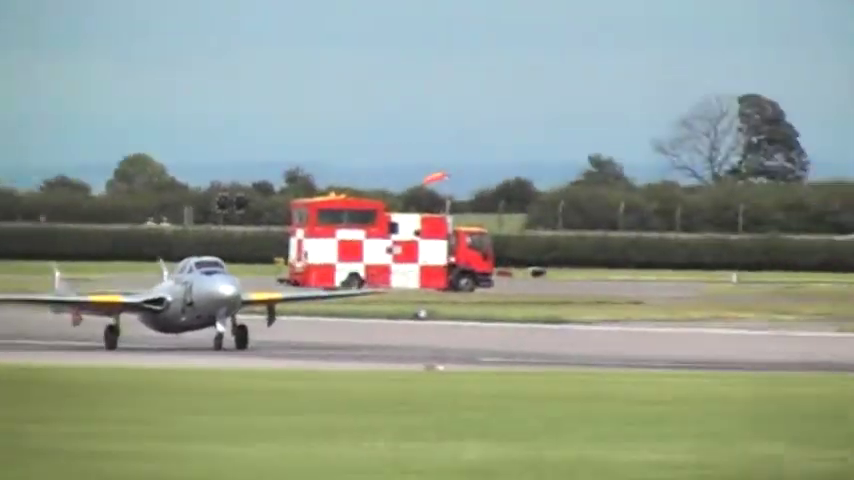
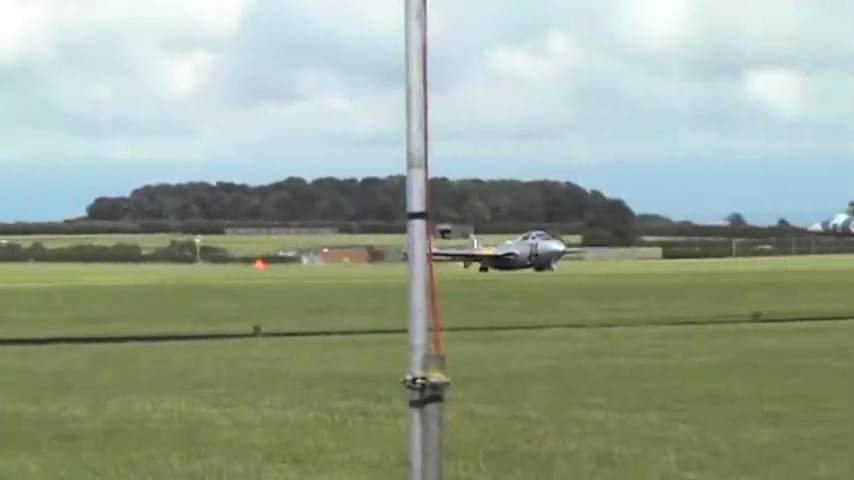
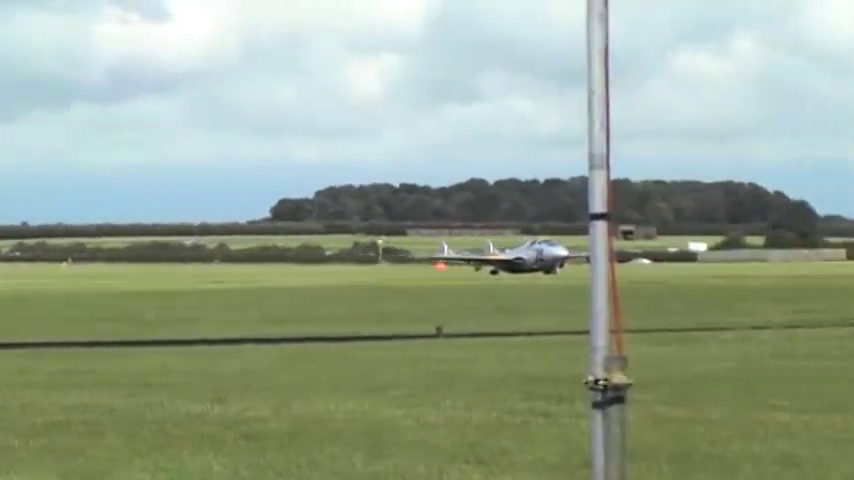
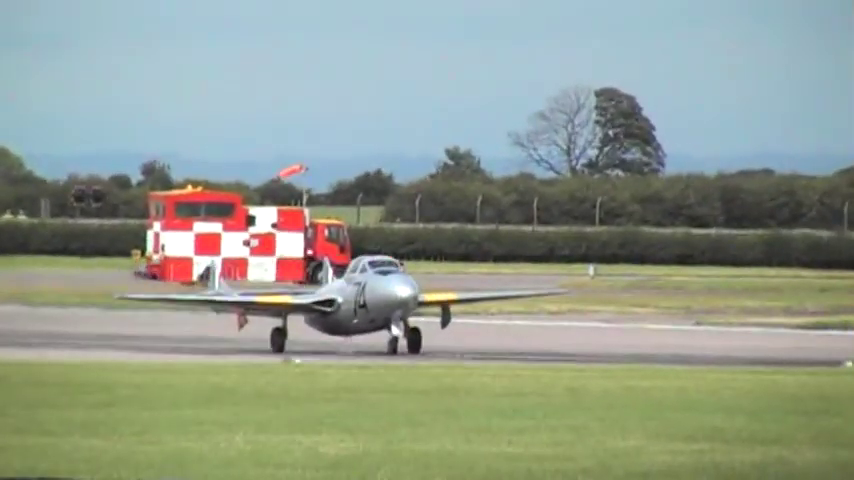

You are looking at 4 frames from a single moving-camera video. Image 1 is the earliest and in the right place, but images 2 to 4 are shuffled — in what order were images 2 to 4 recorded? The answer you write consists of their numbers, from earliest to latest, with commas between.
4, 3, 2
